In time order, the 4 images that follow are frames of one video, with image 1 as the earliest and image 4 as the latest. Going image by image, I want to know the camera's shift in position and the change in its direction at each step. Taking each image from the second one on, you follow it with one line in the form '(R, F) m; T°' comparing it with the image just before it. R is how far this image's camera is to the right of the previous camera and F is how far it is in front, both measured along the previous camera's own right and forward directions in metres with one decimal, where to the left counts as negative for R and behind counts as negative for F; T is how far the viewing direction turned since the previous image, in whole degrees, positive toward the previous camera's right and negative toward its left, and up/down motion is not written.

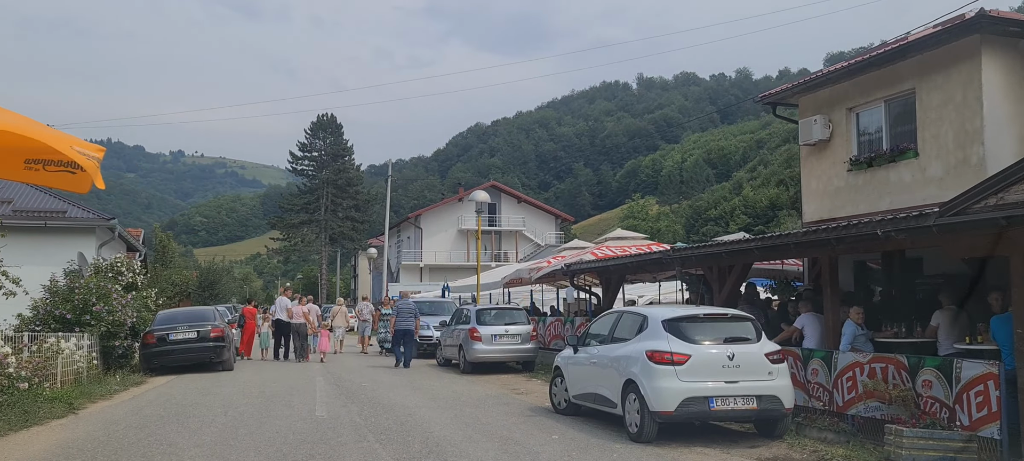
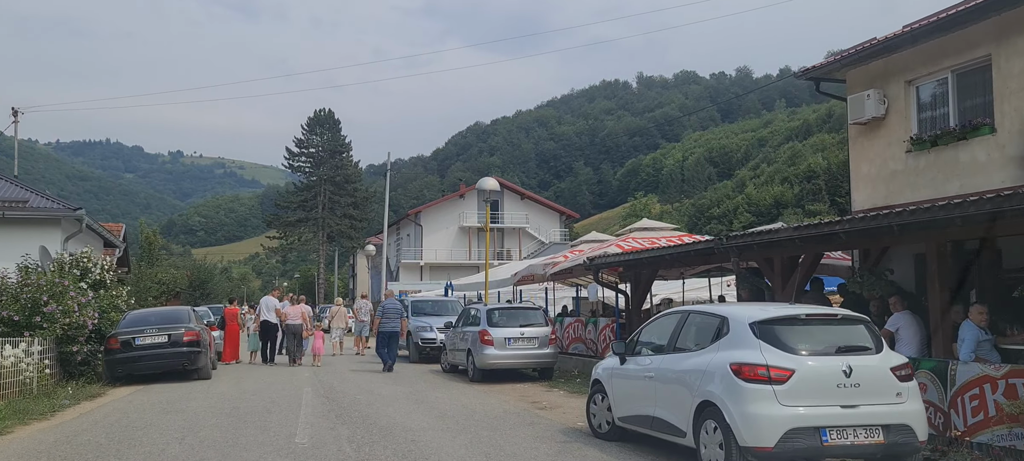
(-0.3, +2.0) m; 0°
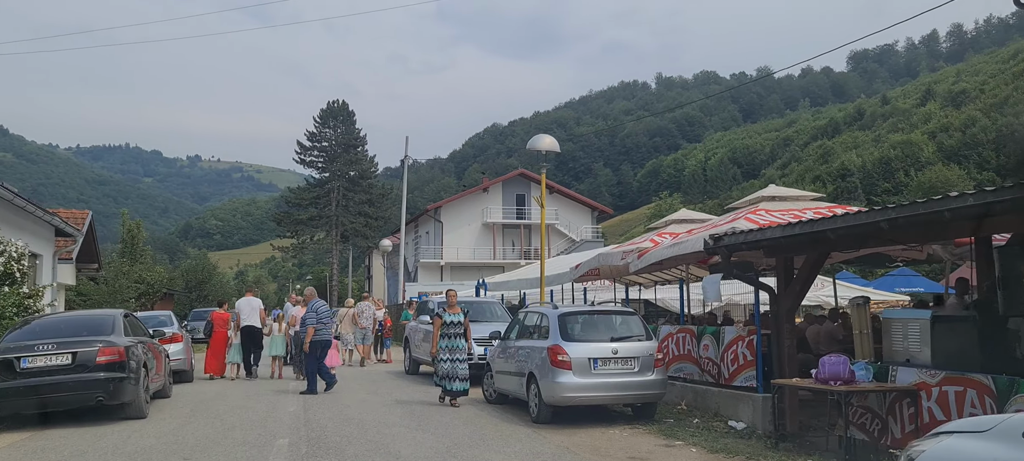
(-0.8, +4.9) m; -1°
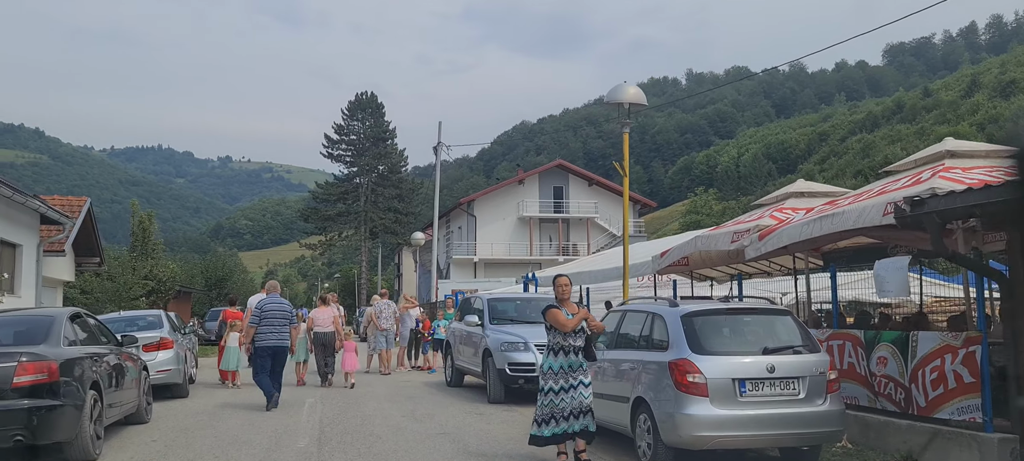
(-0.6, +3.0) m; -2°
